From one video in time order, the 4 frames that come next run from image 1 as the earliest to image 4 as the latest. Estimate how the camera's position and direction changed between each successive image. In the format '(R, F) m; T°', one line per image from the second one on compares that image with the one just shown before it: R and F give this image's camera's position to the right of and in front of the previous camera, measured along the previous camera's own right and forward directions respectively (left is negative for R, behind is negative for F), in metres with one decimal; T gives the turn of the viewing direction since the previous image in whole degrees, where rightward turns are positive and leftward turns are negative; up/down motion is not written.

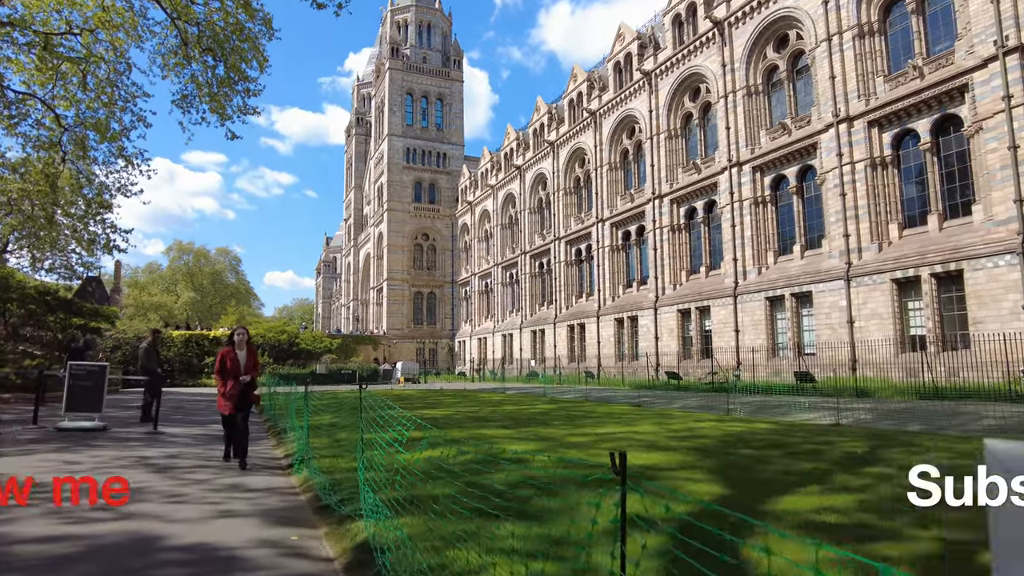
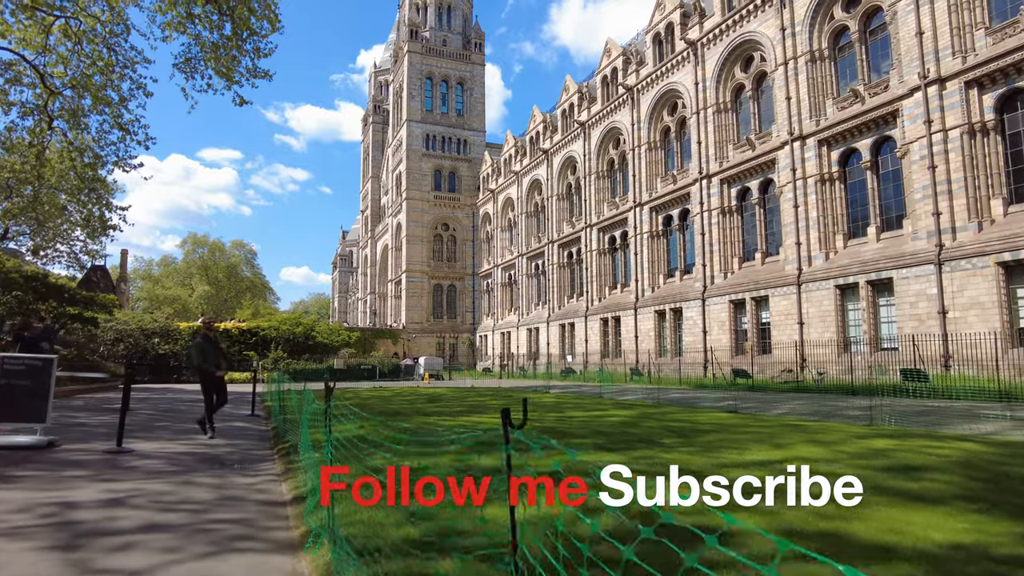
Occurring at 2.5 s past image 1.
(-0.9, +2.6) m; -1°
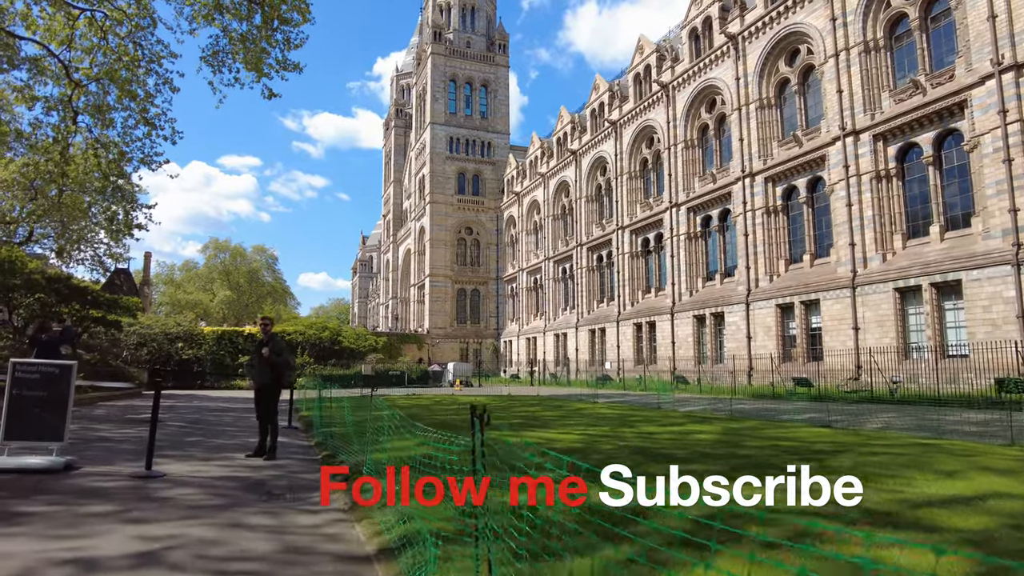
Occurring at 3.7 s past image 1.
(-0.7, +1.1) m; -1°
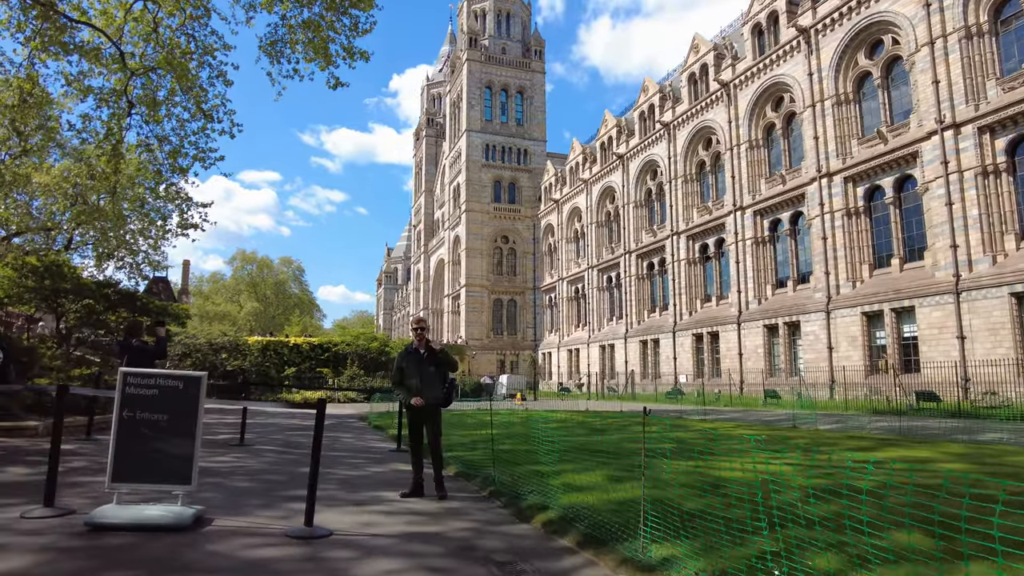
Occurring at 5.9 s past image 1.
(-1.8, +1.6) m; -2°
